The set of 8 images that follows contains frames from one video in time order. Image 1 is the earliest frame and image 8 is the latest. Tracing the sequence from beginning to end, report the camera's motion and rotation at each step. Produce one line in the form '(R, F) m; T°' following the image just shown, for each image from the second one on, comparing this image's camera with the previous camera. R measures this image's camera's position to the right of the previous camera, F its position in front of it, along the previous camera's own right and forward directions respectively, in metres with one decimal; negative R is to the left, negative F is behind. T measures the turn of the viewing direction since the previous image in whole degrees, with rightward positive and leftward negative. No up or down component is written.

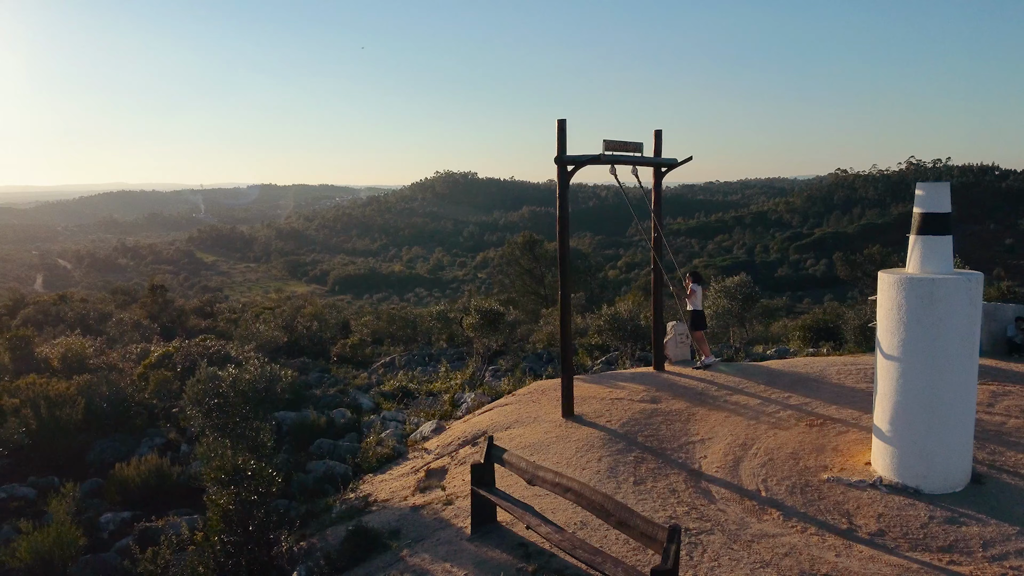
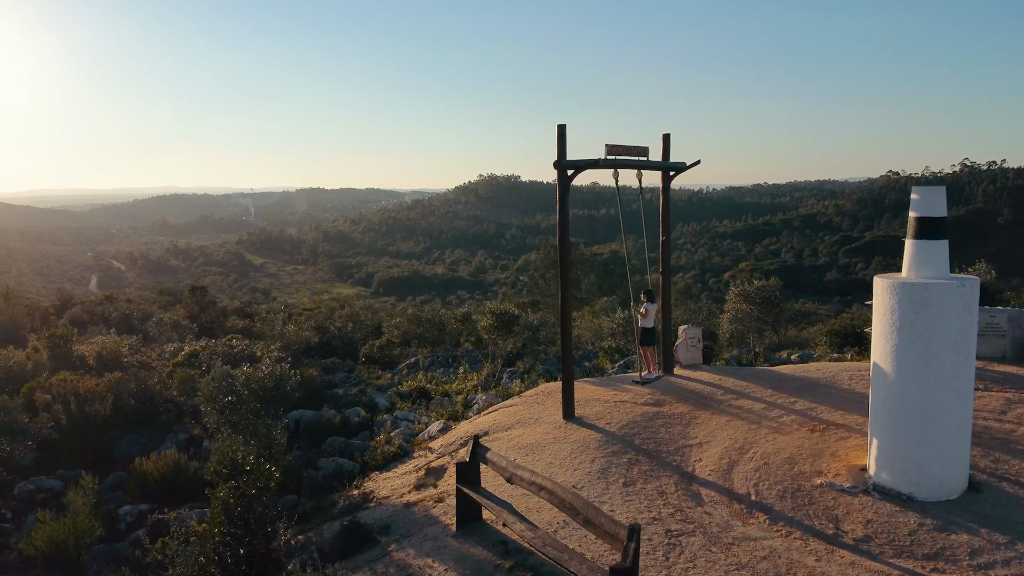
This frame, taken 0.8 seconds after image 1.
(+0.3, -0.1) m; -3°
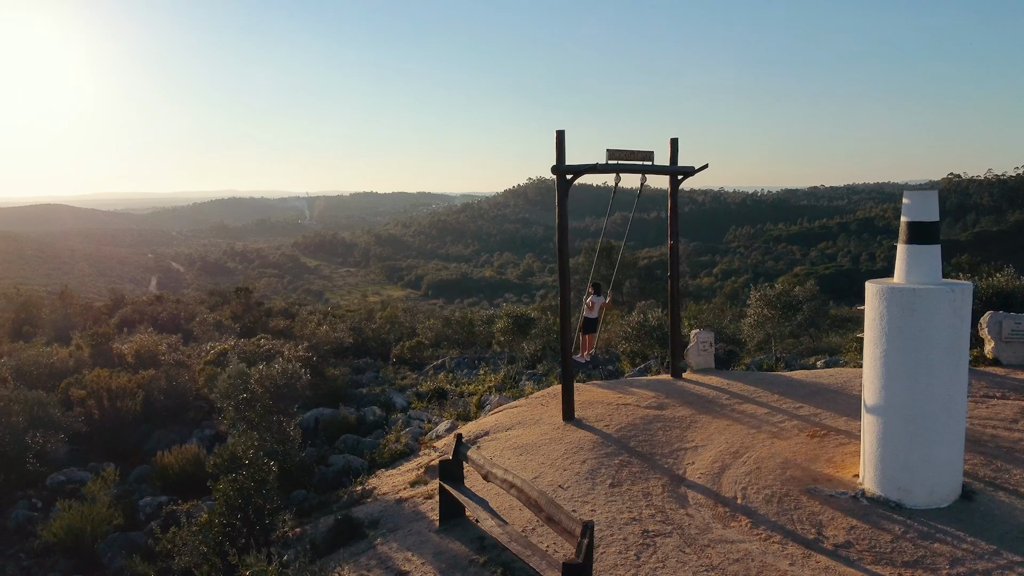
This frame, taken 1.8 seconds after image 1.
(+0.3, -0.1) m; -3°
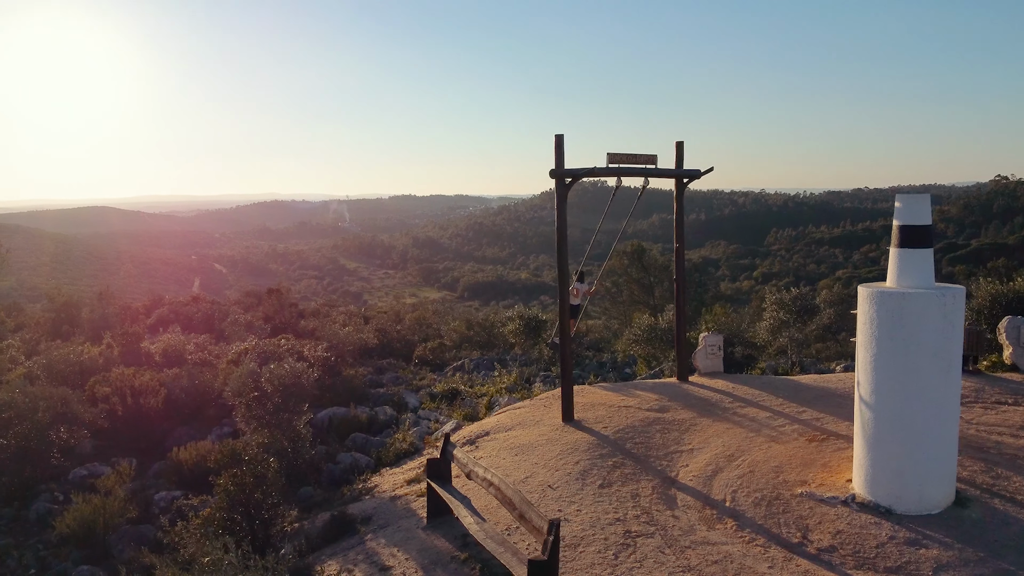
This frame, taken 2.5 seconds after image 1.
(+0.2, -0.1) m; -2°
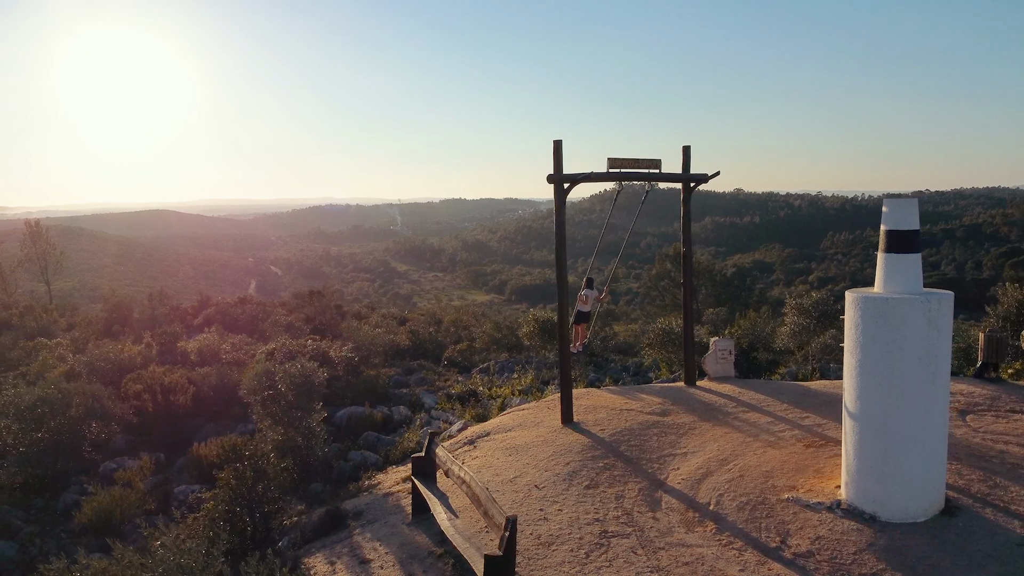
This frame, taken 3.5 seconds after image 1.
(+0.3, -0.1) m; -3°
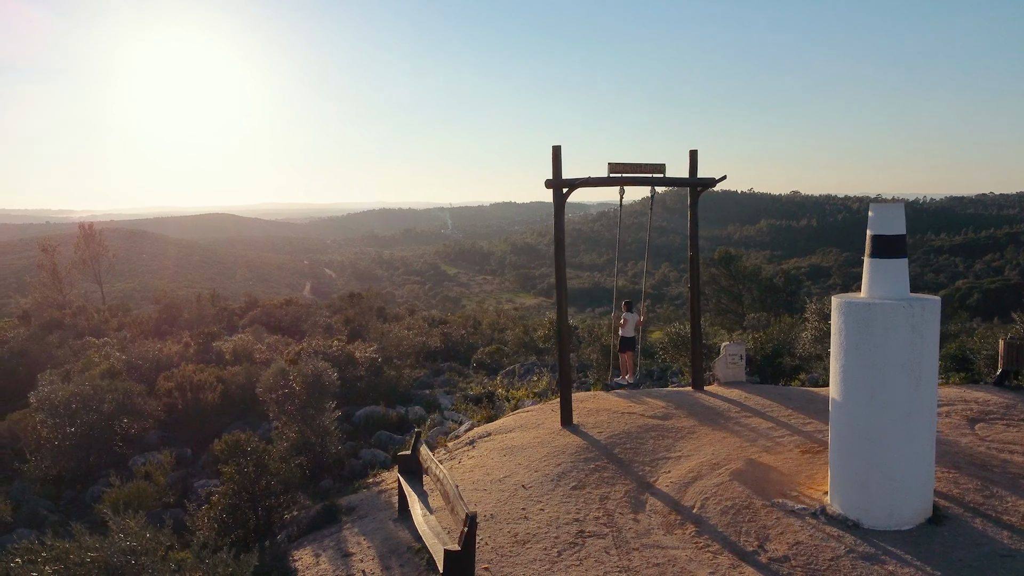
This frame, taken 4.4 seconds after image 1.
(+0.3, -0.1) m; -3°
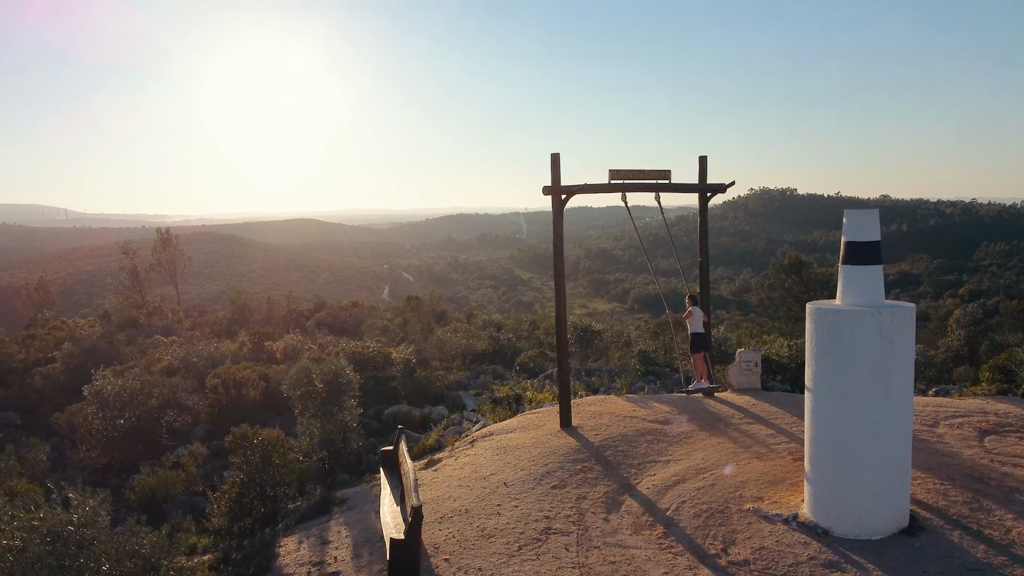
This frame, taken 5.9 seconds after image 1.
(+0.5, -0.1) m; -5°
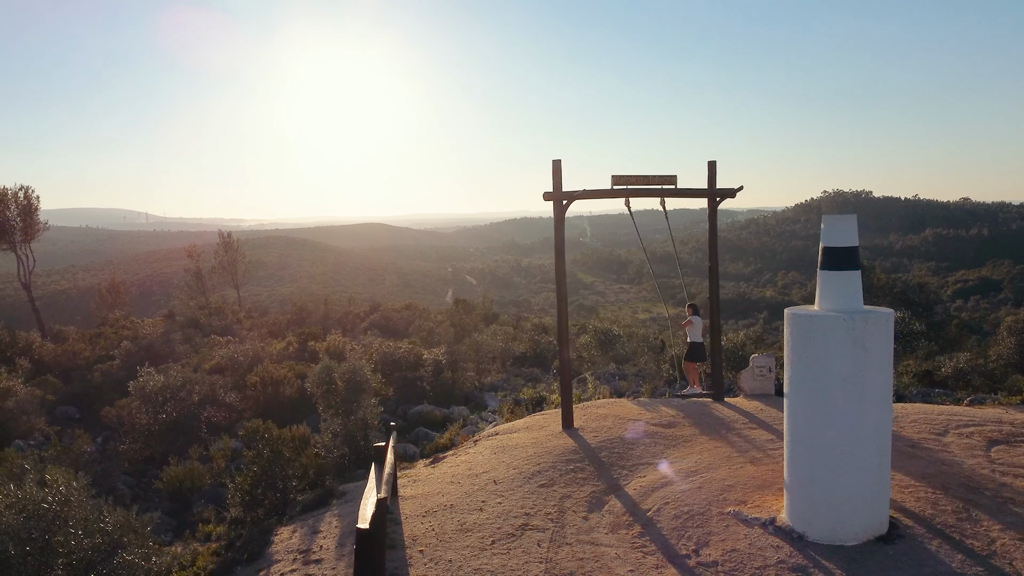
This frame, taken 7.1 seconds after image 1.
(+0.4, -0.2) m; -4°
